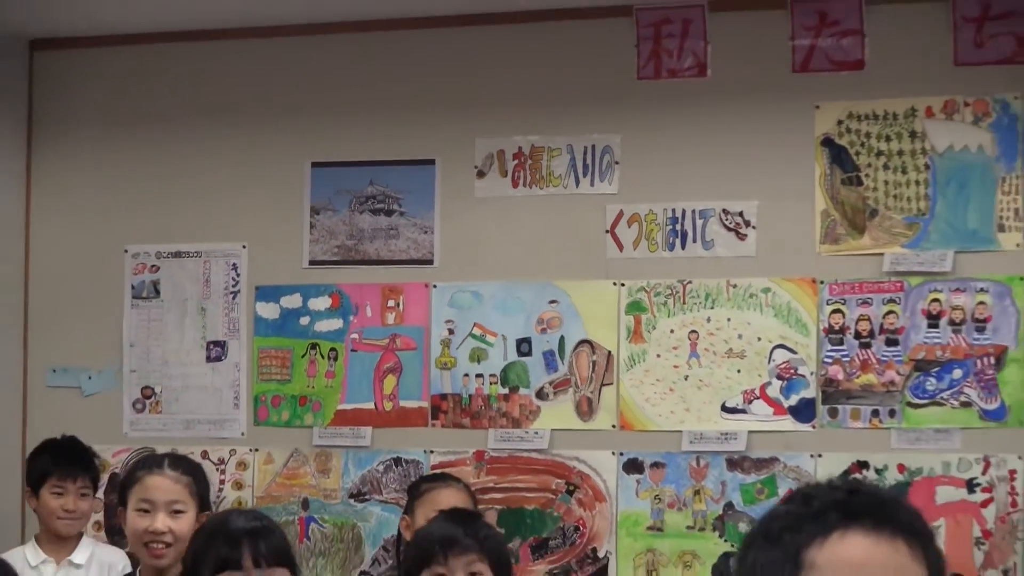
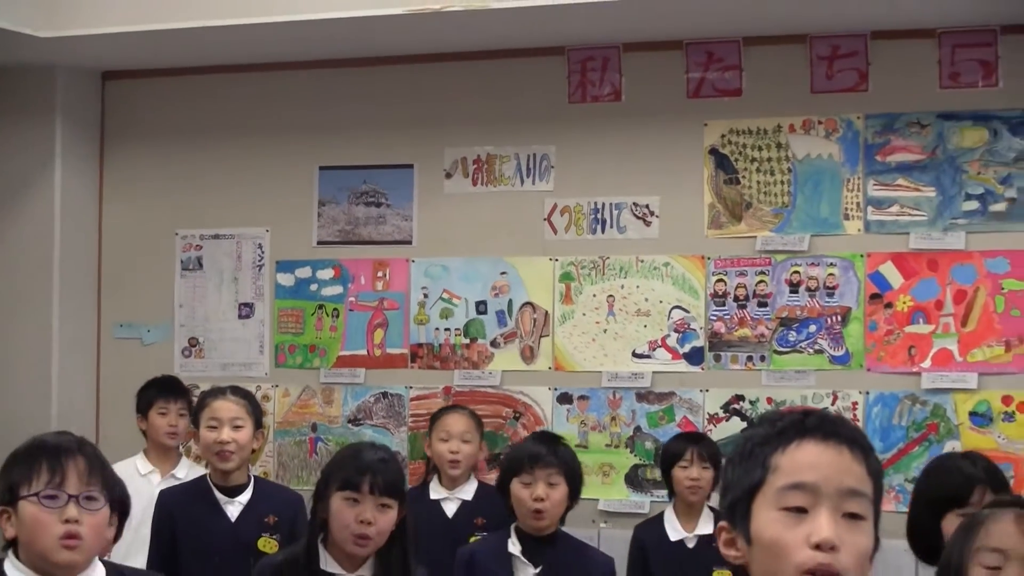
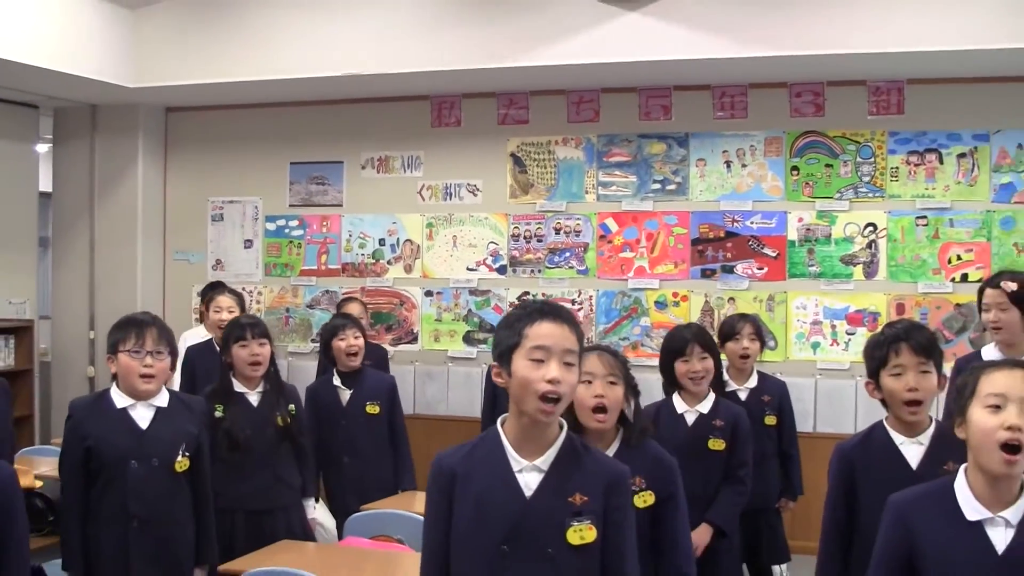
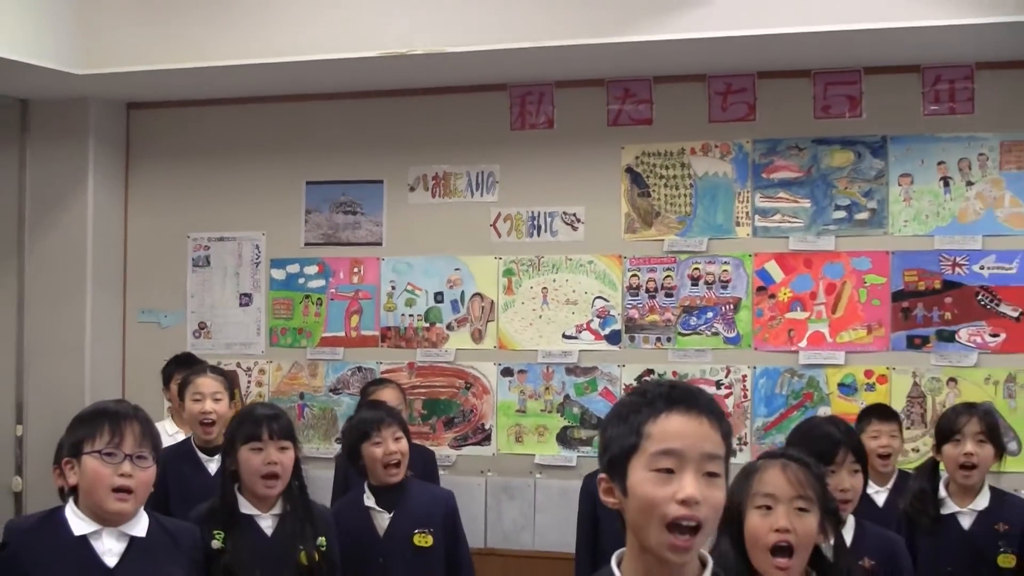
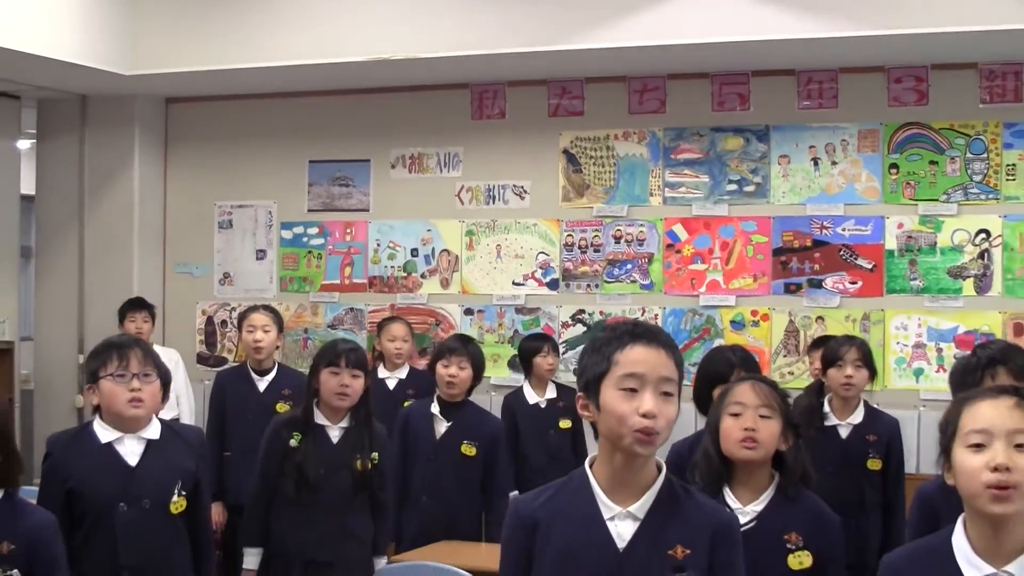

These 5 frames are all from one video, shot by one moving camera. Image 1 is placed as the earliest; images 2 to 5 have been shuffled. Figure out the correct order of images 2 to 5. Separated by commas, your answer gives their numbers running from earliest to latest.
2, 4, 5, 3
